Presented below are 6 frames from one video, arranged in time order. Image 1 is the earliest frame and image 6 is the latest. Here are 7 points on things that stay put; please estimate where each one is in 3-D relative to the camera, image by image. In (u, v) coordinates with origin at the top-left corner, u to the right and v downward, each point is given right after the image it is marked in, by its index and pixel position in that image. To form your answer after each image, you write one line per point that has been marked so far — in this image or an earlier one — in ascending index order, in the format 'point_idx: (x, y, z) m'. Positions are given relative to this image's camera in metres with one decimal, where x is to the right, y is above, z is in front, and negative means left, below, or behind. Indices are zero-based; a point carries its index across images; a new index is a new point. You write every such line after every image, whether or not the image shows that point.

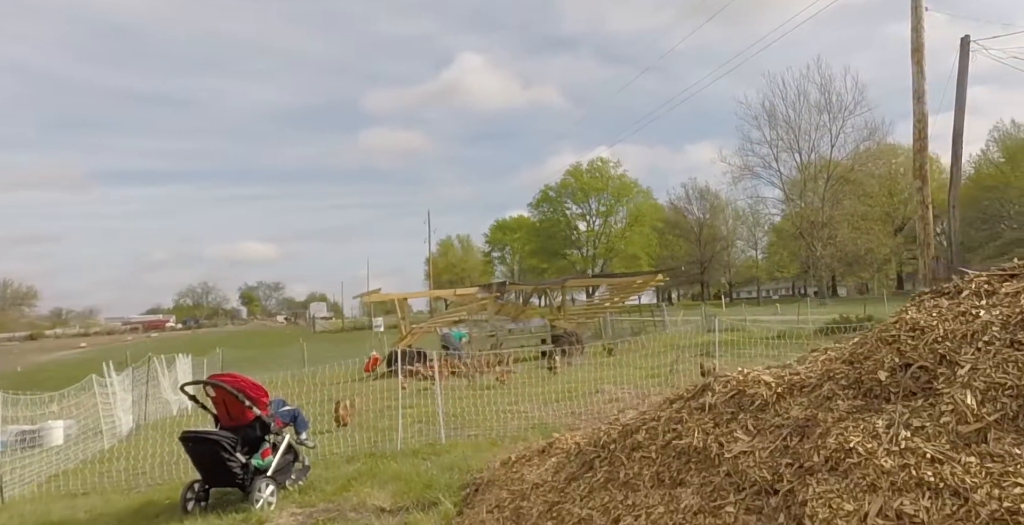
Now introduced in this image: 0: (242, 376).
0: (-2.3, -0.9, +6.5) m
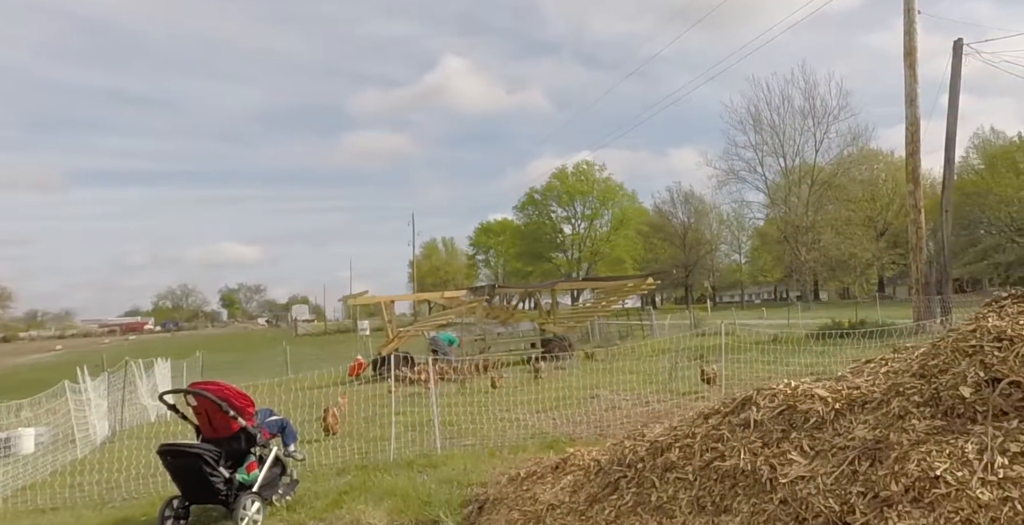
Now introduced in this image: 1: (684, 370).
0: (-2.2, -0.9, +6.1) m
1: (+3.0, -1.9, +14.1) m
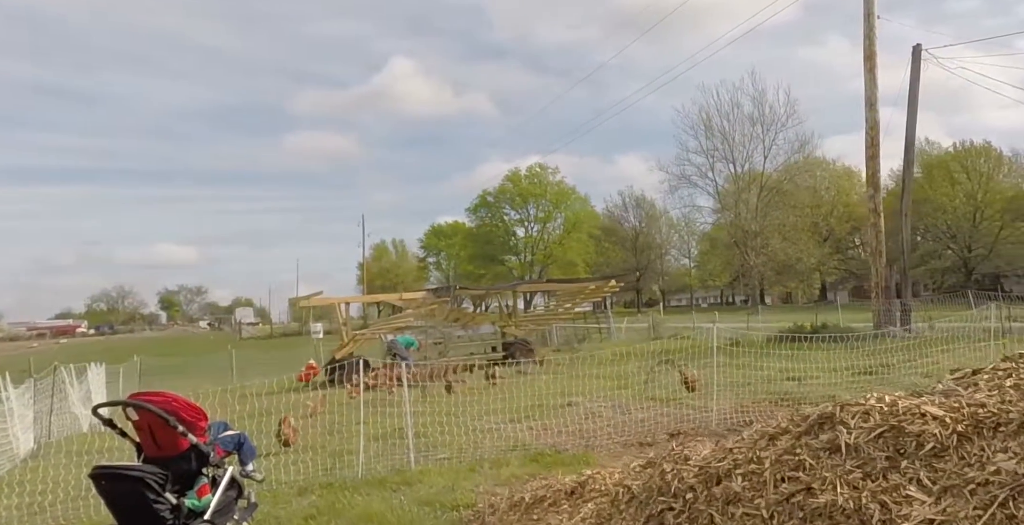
0: (-2.3, -0.9, +5.2) m
1: (+2.5, -1.9, +13.6) m
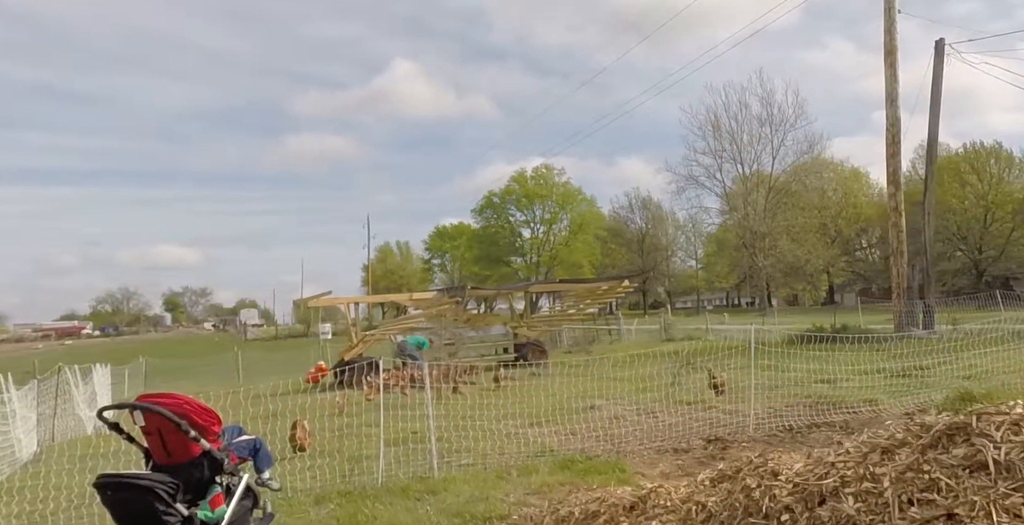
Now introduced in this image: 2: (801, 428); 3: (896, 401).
0: (-2.0, -0.8, +4.8) m
1: (+2.7, -1.9, +13.2) m
2: (+2.9, -1.6, +7.8) m
3: (+4.3, -1.5, +8.7) m
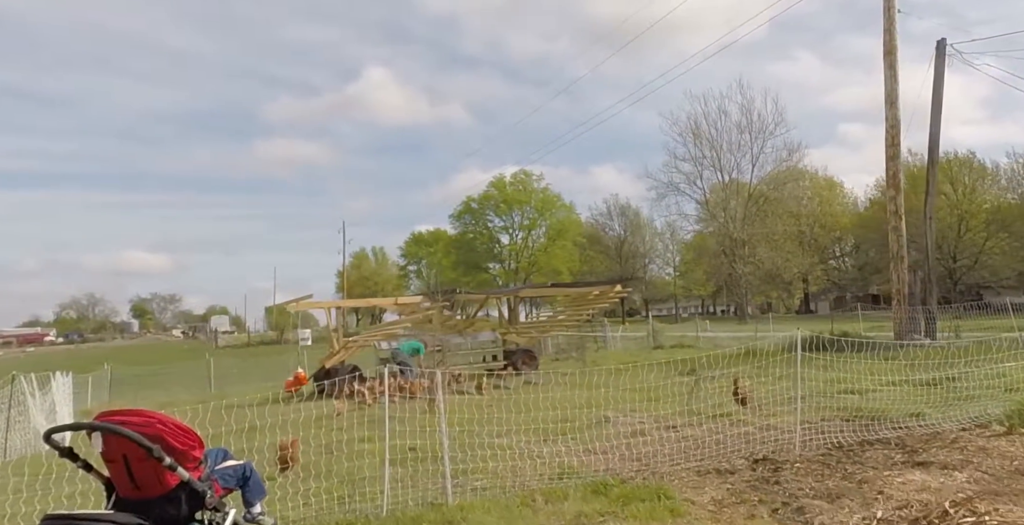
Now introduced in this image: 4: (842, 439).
0: (-1.7, -0.7, +3.9) m
1: (+2.7, -1.9, +12.4) m
2: (+3.0, -1.6, +7.0) m
3: (+4.4, -1.5, +7.9) m
4: (+3.0, -1.6, +7.2) m
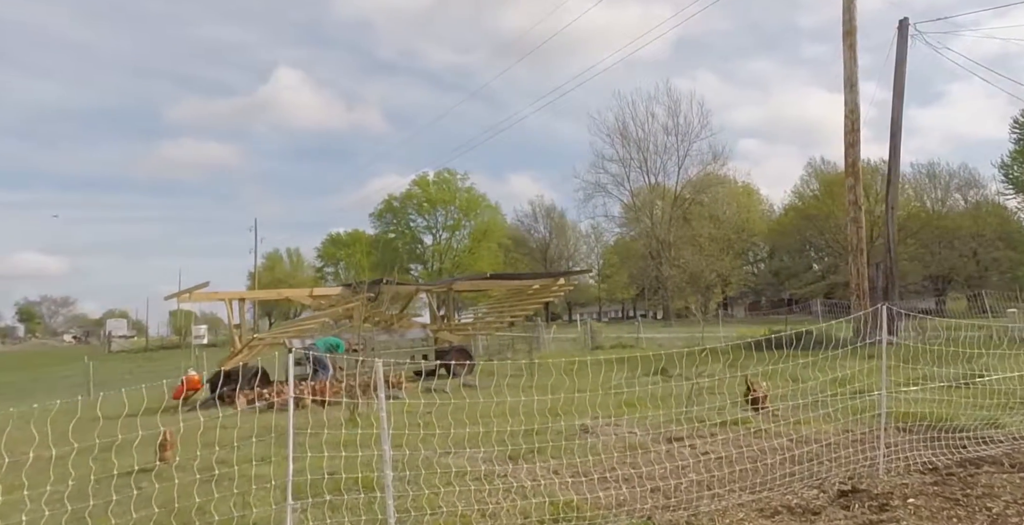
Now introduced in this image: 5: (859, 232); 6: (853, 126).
0: (-1.6, -0.4, +1.4) m
1: (+2.0, -1.6, +10.4) m
2: (+2.8, -1.3, +5.0) m
3: (+4.1, -1.2, +6.1) m
4: (+2.8, -1.3, +5.3) m
5: (+8.2, +0.7, +18.3) m
6: (+8.2, +3.3, +18.8) m
